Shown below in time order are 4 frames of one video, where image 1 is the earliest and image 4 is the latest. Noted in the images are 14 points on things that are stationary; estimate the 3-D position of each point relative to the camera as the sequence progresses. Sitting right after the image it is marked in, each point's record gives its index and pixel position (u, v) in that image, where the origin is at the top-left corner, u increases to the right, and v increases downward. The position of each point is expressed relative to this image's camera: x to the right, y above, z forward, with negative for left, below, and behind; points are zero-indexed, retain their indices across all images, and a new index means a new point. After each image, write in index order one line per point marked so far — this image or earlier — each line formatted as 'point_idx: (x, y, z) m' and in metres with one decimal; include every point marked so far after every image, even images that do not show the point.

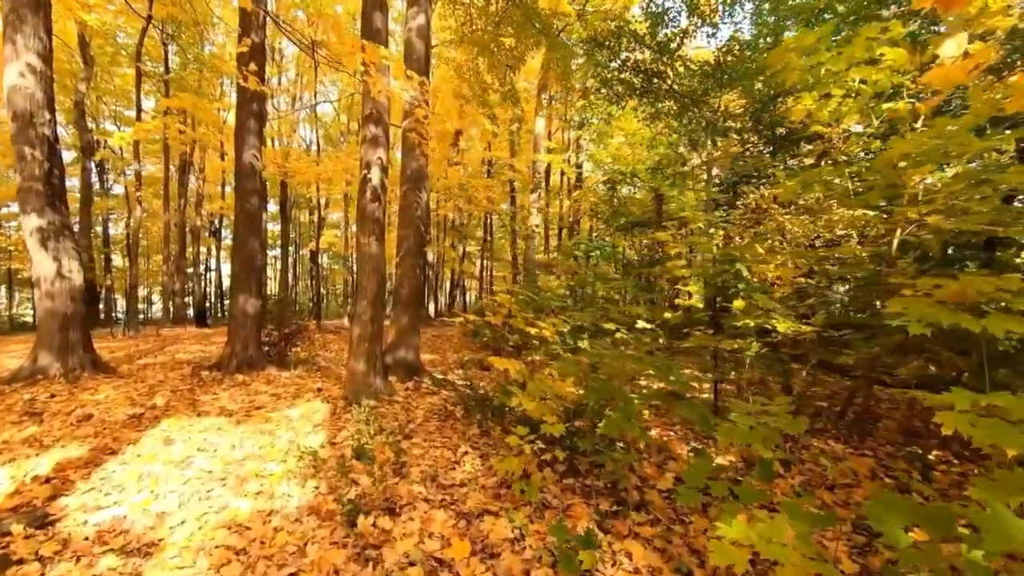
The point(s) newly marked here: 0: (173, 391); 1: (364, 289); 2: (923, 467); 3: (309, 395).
0: (-4.5, -1.4, +6.9) m
1: (-1.7, 0.0, +6.0) m
2: (+3.3, -1.5, +4.2) m
3: (-2.6, -1.4, +6.5) m
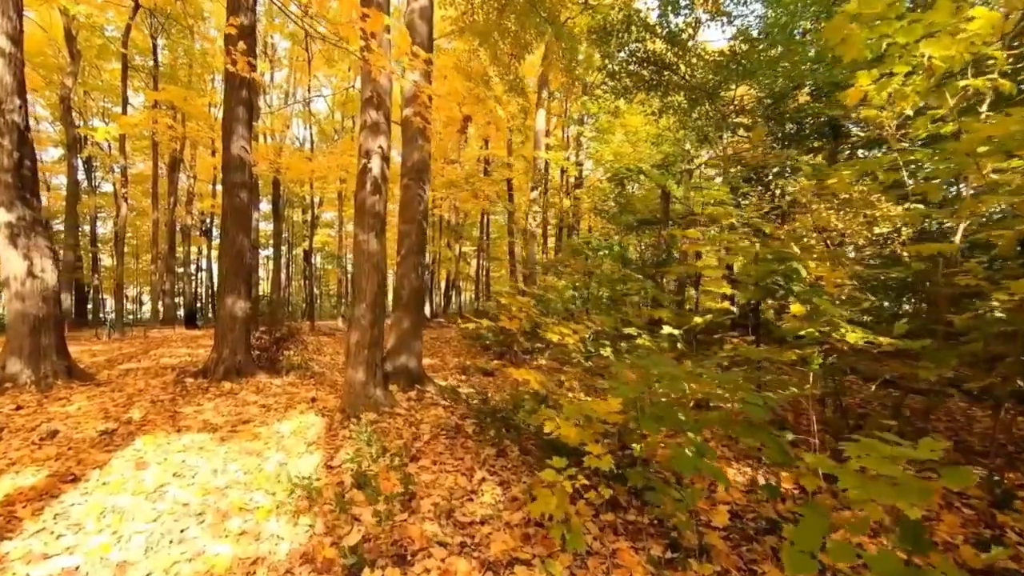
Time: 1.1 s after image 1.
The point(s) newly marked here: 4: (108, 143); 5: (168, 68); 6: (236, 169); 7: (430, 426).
0: (-4.4, -1.4, +6.3) m
1: (-1.6, 0.0, +5.4) m
2: (+3.5, -1.5, +3.7) m
3: (-2.4, -1.4, +5.9) m
4: (-14.5, +5.2, +18.7) m
5: (-12.7, +8.1, +19.1) m
6: (-4.2, +1.8, +7.9) m
7: (-0.8, -1.3, +4.9) m
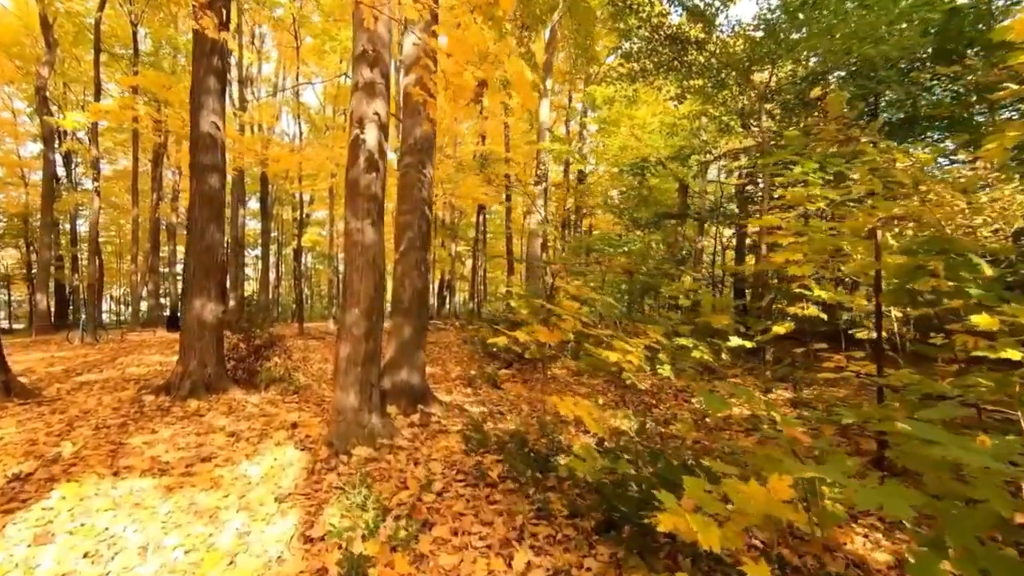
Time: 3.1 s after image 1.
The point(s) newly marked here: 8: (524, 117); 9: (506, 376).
0: (-4.1, -1.4, +5.1) m
1: (-1.3, 0.0, +4.3) m
2: (+3.8, -1.5, +2.7) m
3: (-2.2, -1.4, +4.8) m
4: (-14.4, +5.2, +17.5) m
5: (-12.6, +8.1, +17.9) m
6: (-4.0, +1.8, +6.8) m
7: (-0.5, -1.4, +3.8) m
8: (+0.3, +5.4, +16.2) m
9: (-0.1, -1.5, +8.7) m
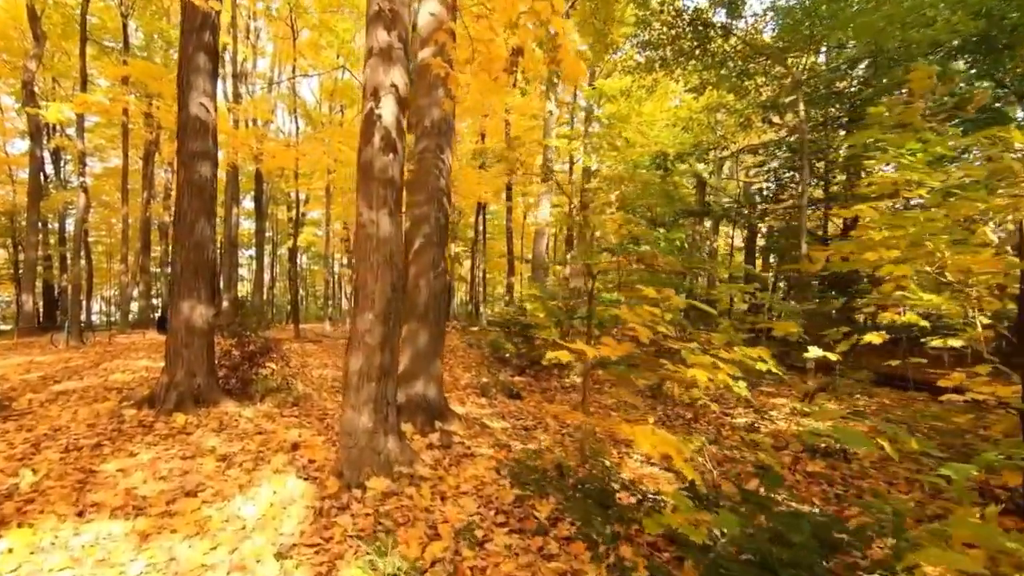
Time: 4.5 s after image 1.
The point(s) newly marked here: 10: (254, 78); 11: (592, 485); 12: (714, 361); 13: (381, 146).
0: (-3.9, -1.4, +4.4) m
1: (-1.0, 0.0, +3.6) m
2: (+4.1, -1.5, +2.0) m
3: (-1.9, -1.4, +4.2) m
4: (-14.2, +5.2, +16.7) m
5: (-12.4, +8.1, +17.1) m
6: (-3.7, +1.8, +6.1) m
7: (-0.2, -1.4, +3.2) m
8: (+0.5, +5.3, +15.6) m
9: (+0.1, -1.5, +8.1) m
10: (-9.8, +8.0, +19.5) m
11: (+0.5, -1.2, +3.2) m
12: (+1.8, -0.6, +4.7) m
13: (-0.9, +1.0, +3.7) m
